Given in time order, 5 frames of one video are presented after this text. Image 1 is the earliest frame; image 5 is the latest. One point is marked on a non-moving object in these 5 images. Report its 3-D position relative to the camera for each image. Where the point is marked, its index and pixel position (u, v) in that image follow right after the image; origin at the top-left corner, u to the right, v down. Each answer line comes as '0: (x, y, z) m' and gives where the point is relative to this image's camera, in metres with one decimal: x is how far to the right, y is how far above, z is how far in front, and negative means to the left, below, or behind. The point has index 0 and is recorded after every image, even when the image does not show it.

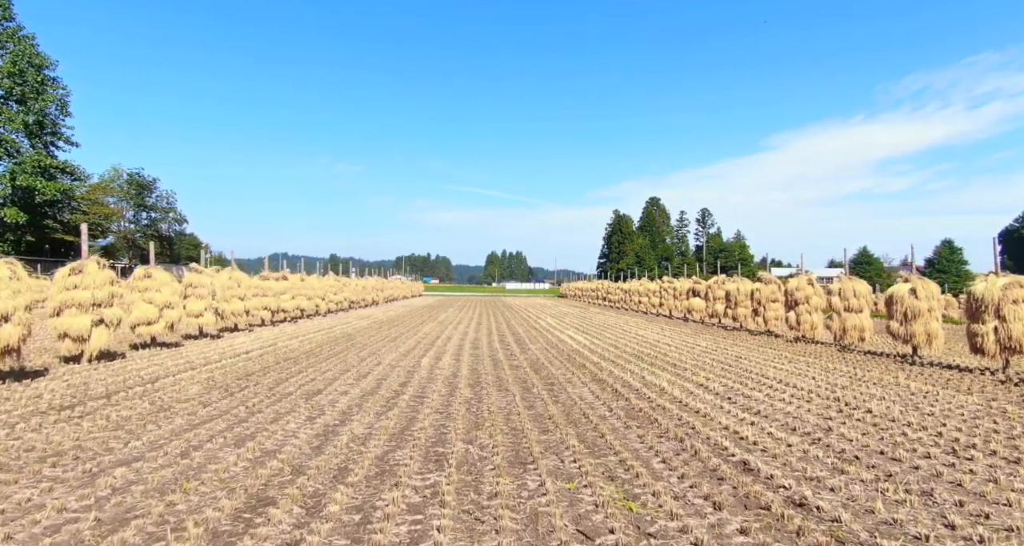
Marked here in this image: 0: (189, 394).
0: (-4.9, -1.8, +10.2) m
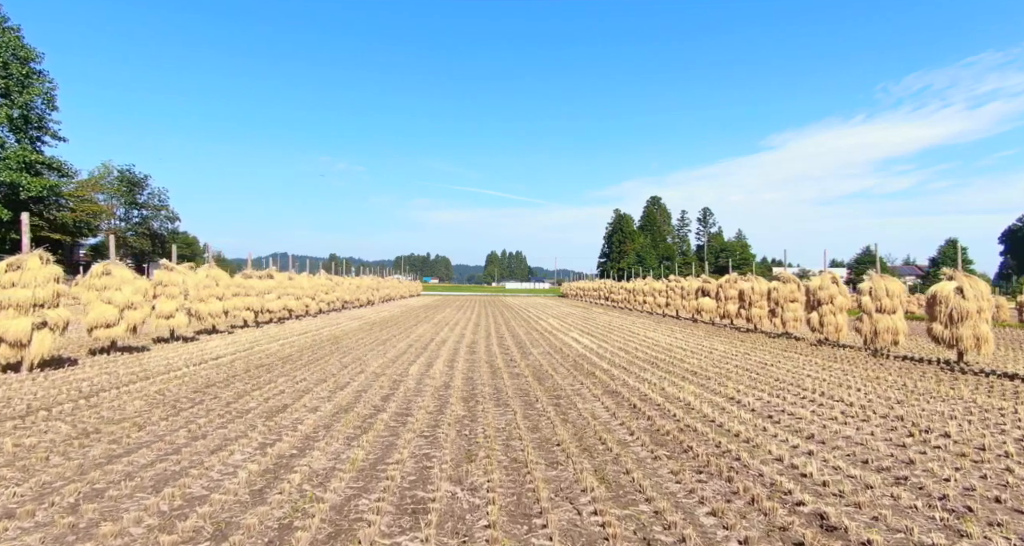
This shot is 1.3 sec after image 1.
0: (-4.9, -1.8, +8.6) m
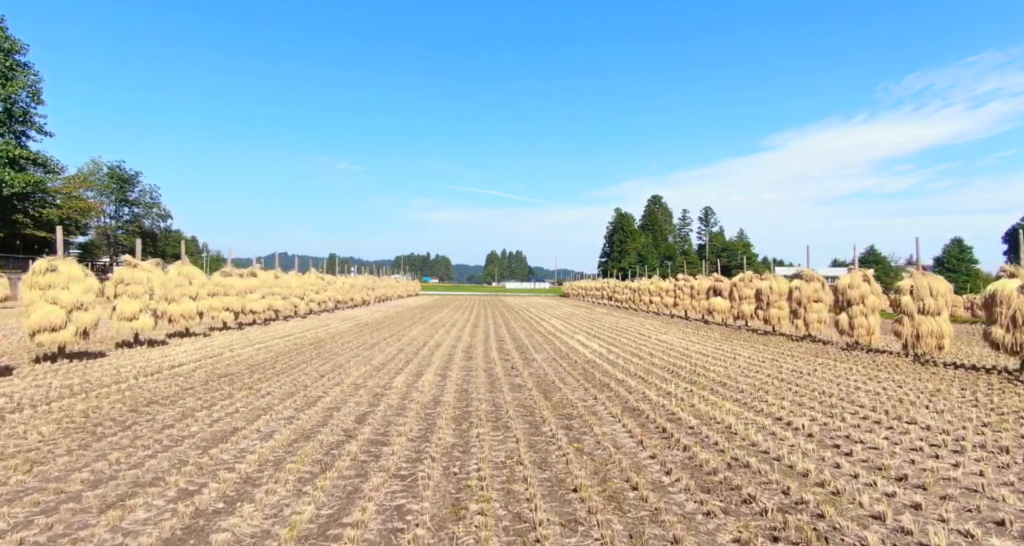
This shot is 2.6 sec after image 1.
0: (-4.9, -1.7, +6.8) m
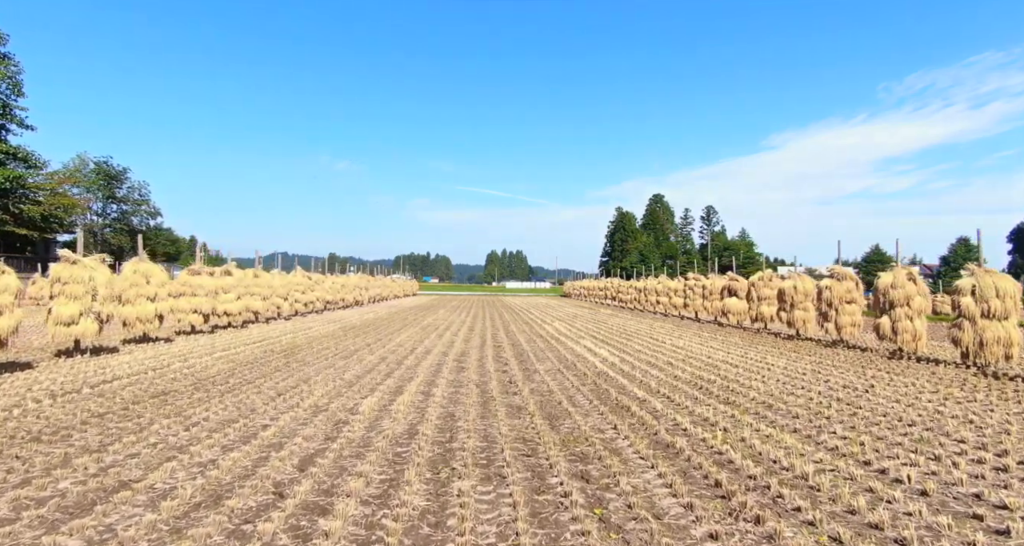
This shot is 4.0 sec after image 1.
0: (-5.0, -1.7, +4.6) m
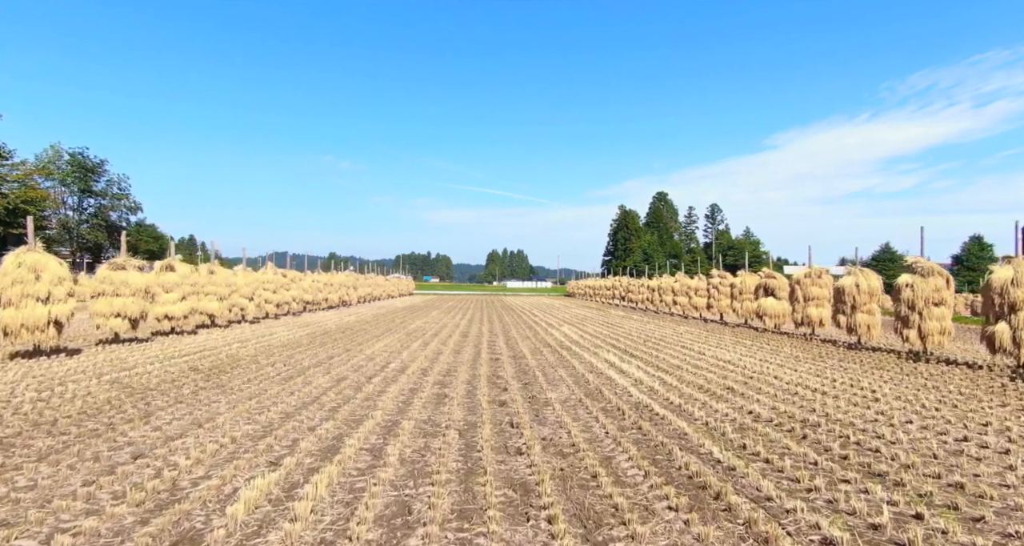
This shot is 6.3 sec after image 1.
0: (-4.9, -1.5, +0.6) m
